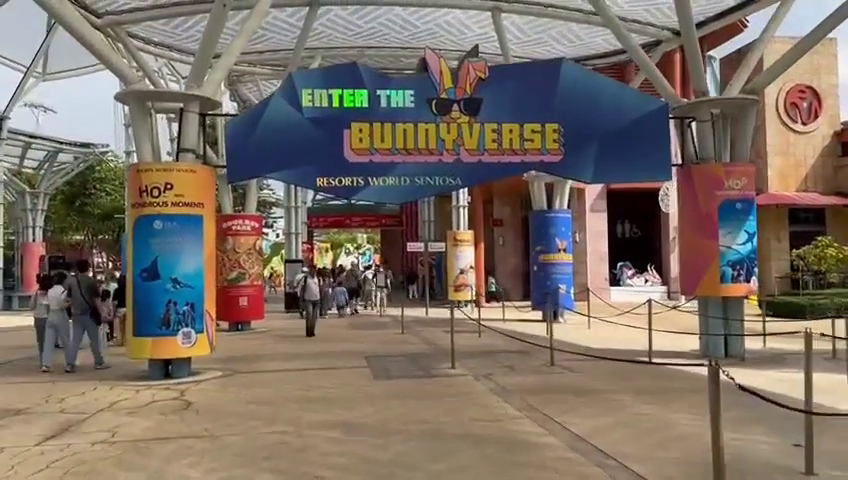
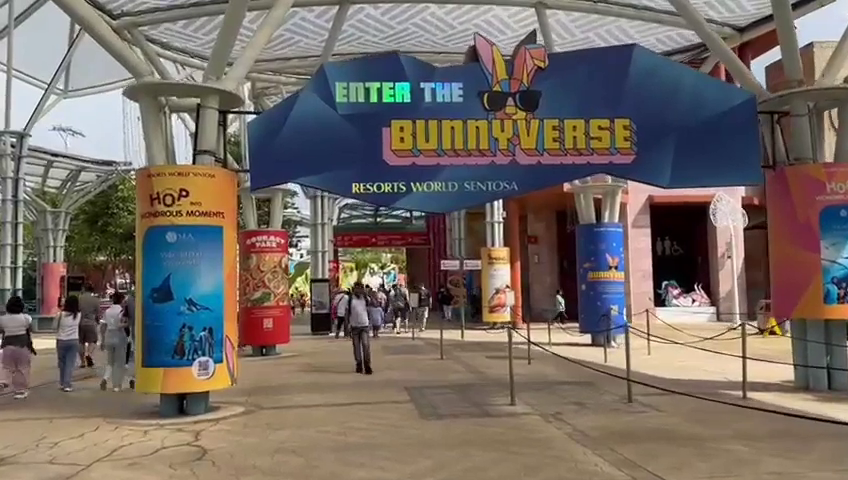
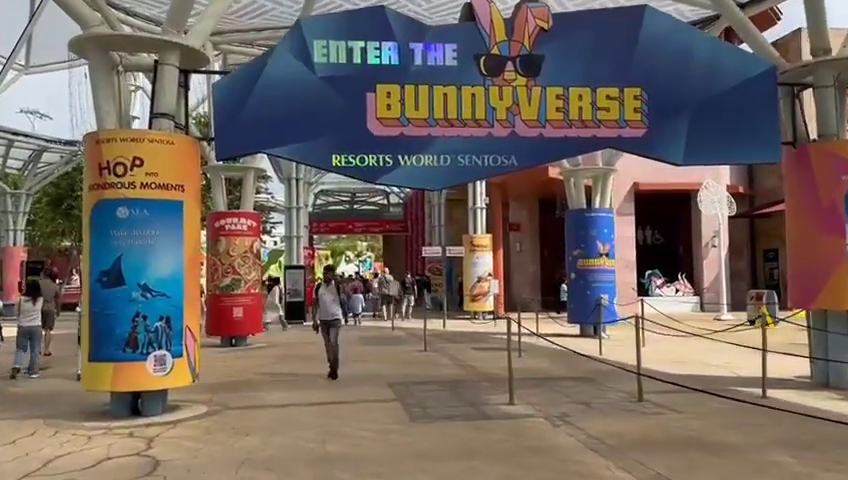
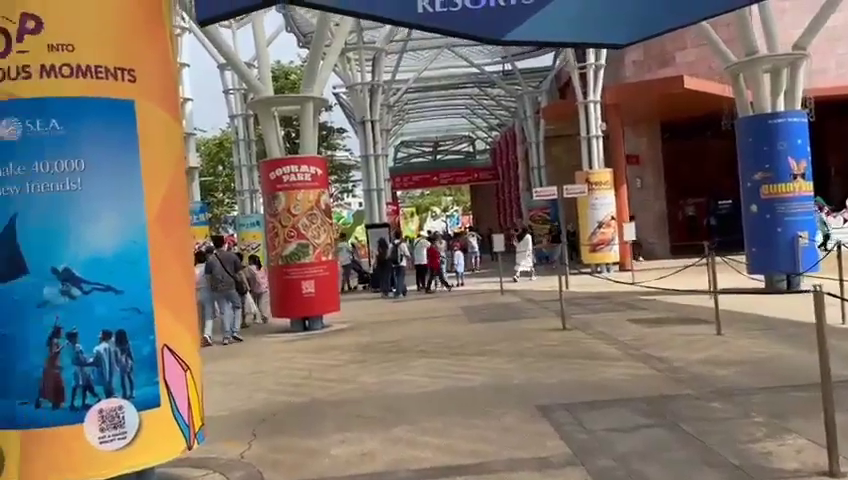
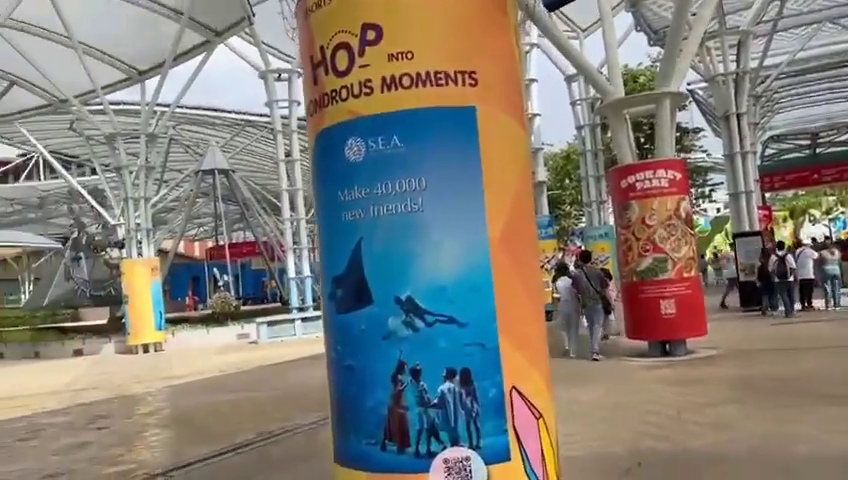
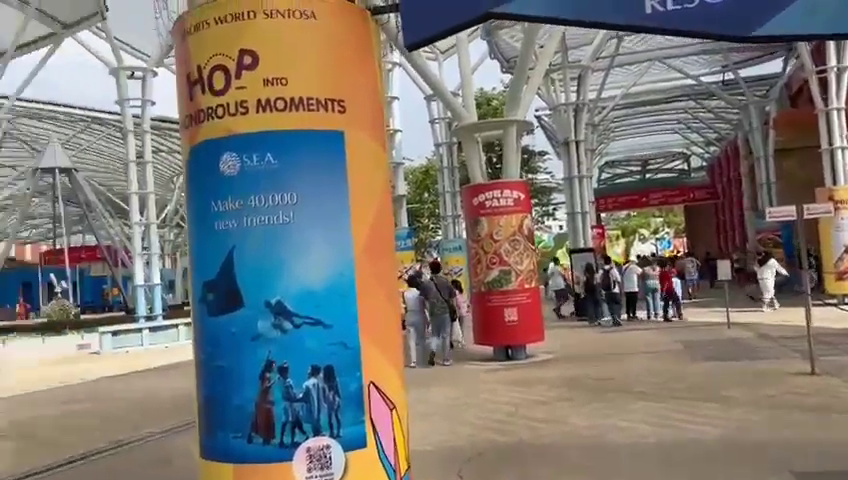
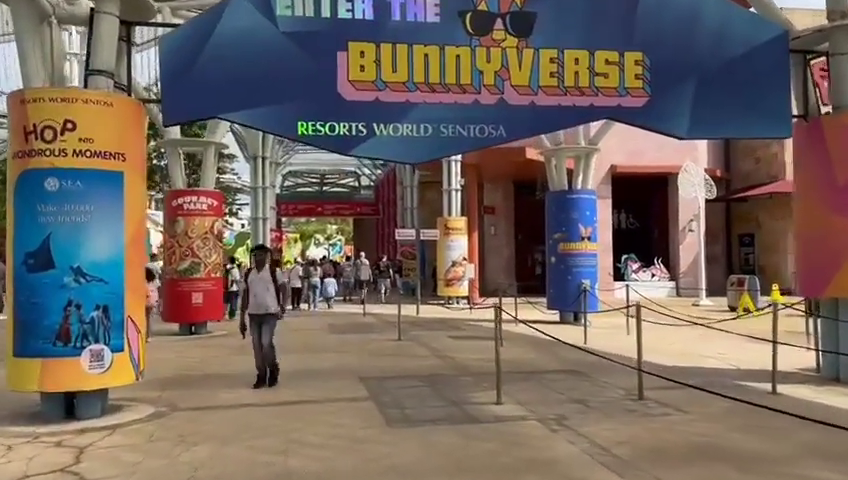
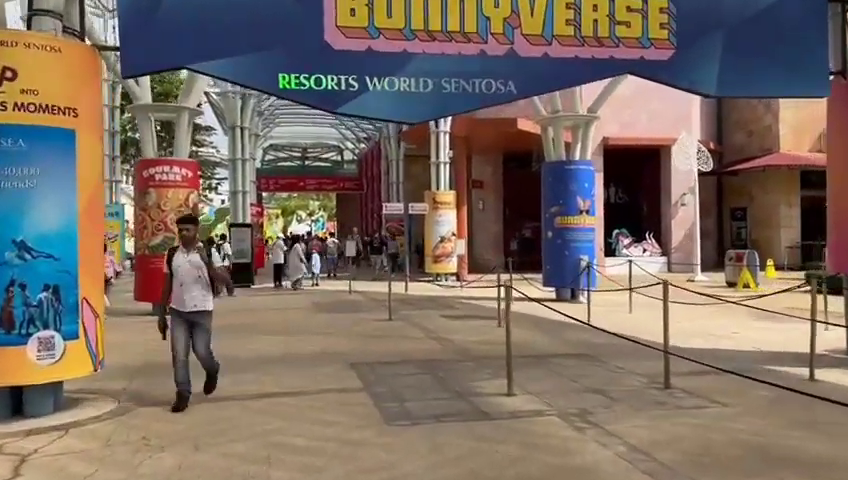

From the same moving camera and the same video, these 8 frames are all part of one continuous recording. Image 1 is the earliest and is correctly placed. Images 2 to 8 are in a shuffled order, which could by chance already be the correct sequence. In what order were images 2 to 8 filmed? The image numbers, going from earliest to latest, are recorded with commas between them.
2, 3, 7, 8, 4, 6, 5
